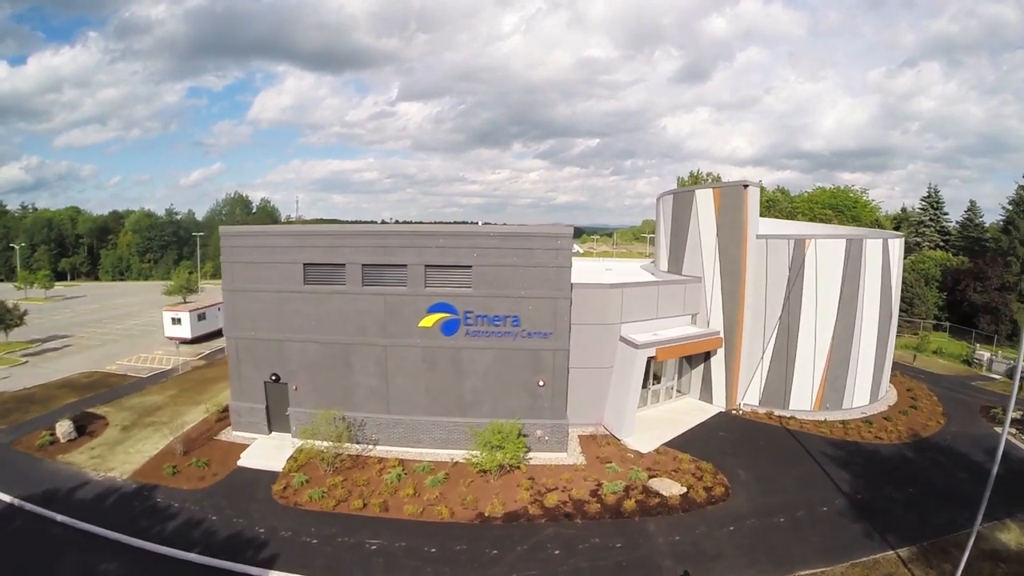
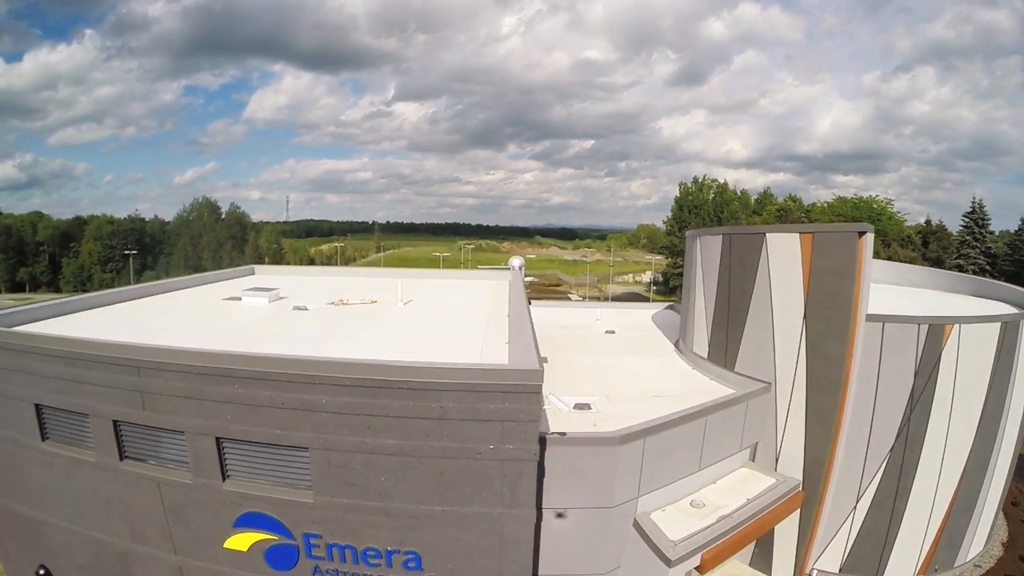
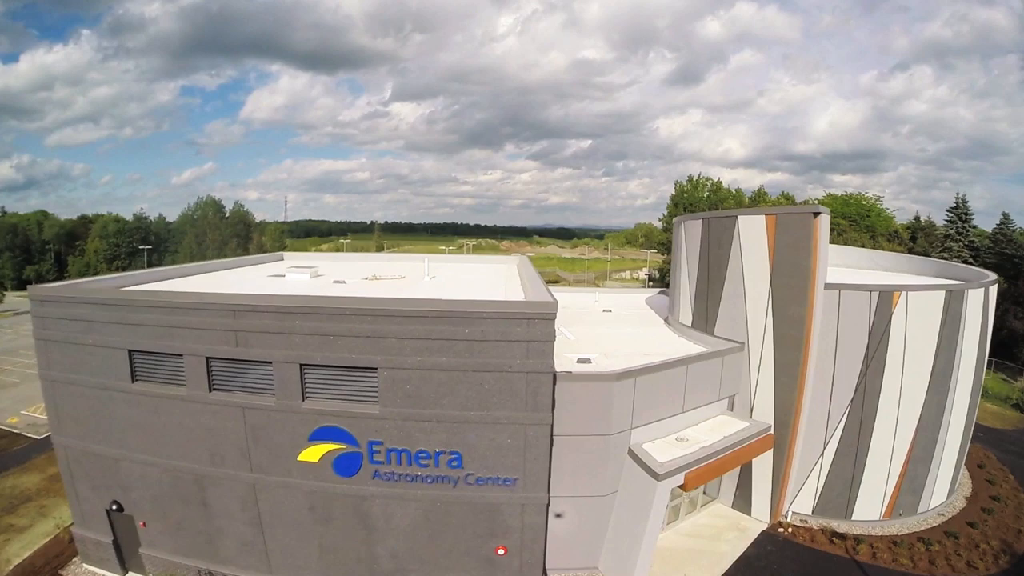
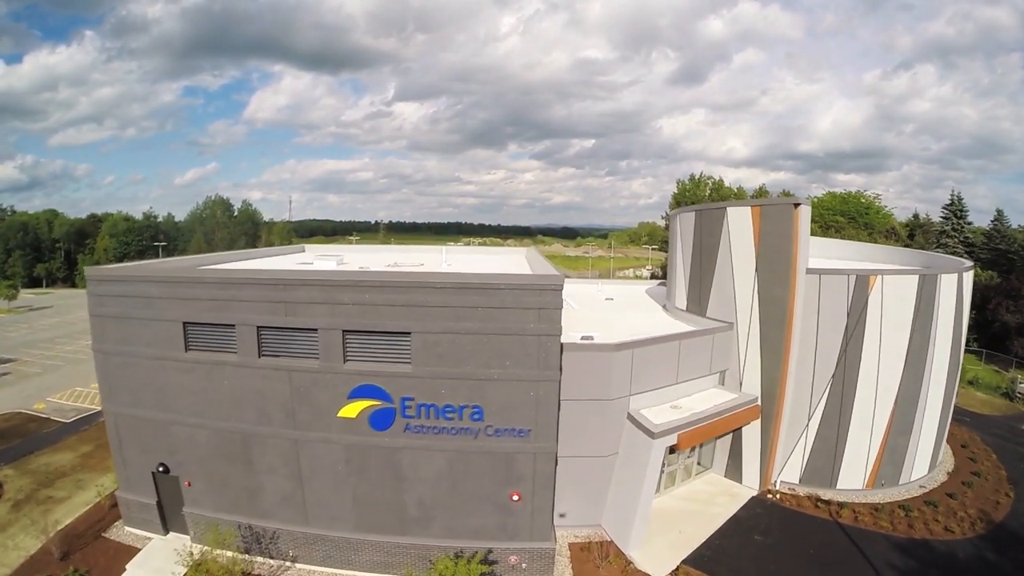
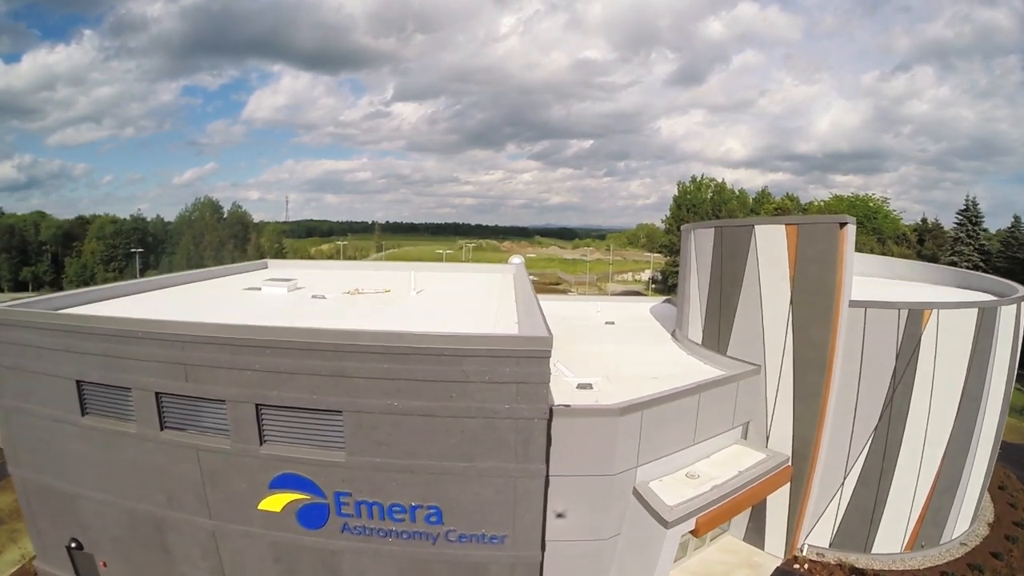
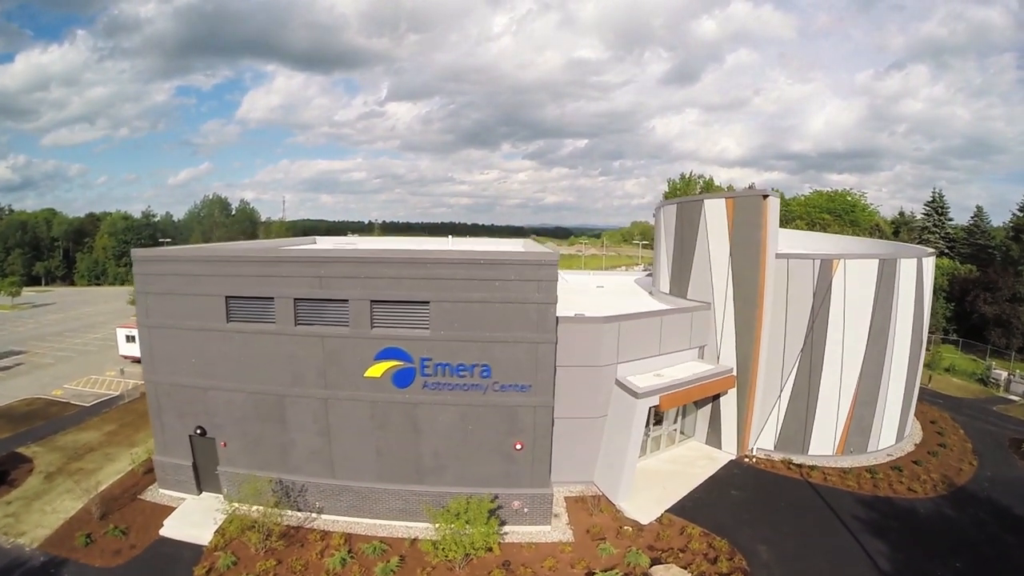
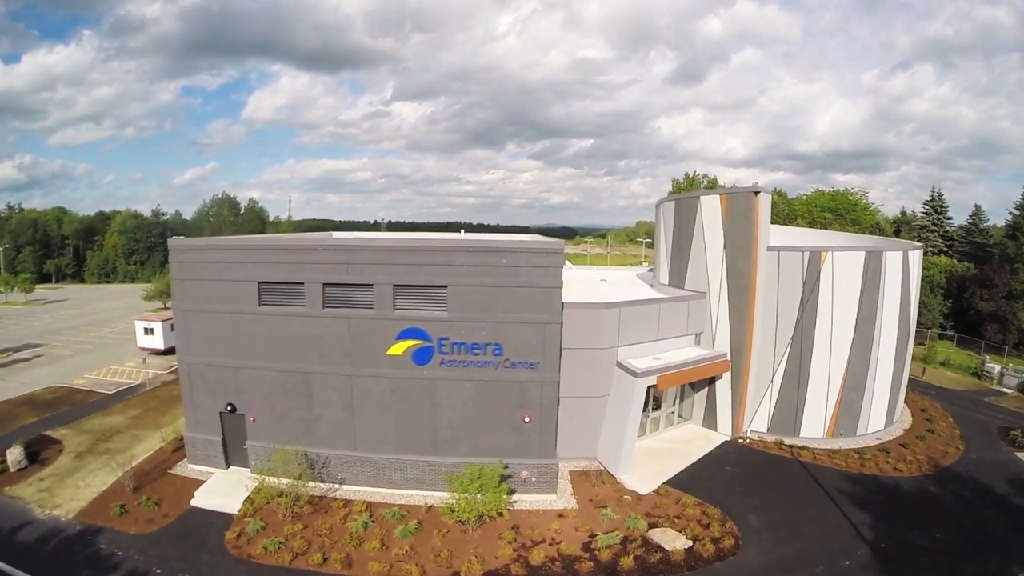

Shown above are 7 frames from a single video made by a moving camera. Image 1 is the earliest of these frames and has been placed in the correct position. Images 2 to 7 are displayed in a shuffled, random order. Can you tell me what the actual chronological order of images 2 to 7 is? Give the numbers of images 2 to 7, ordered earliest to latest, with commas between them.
7, 6, 4, 3, 5, 2
